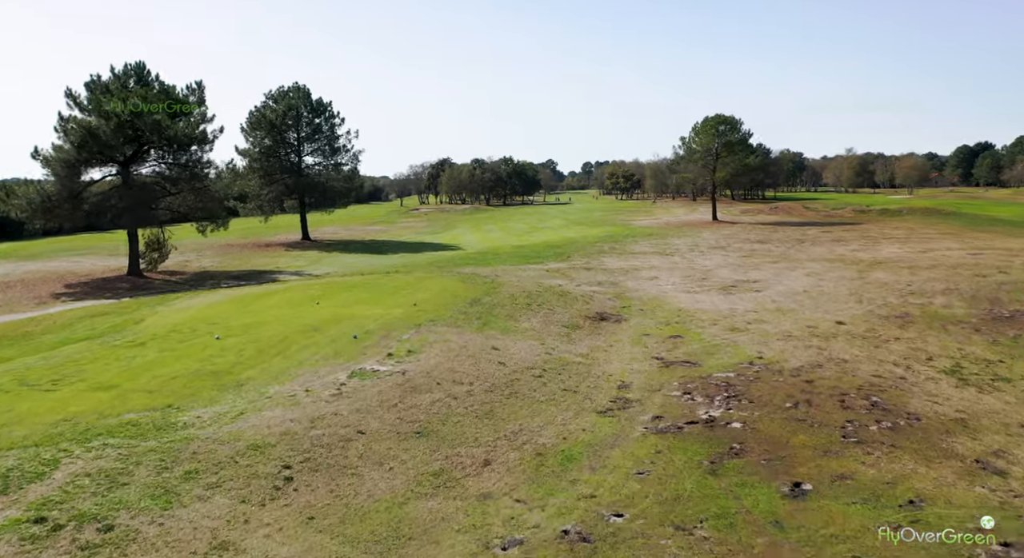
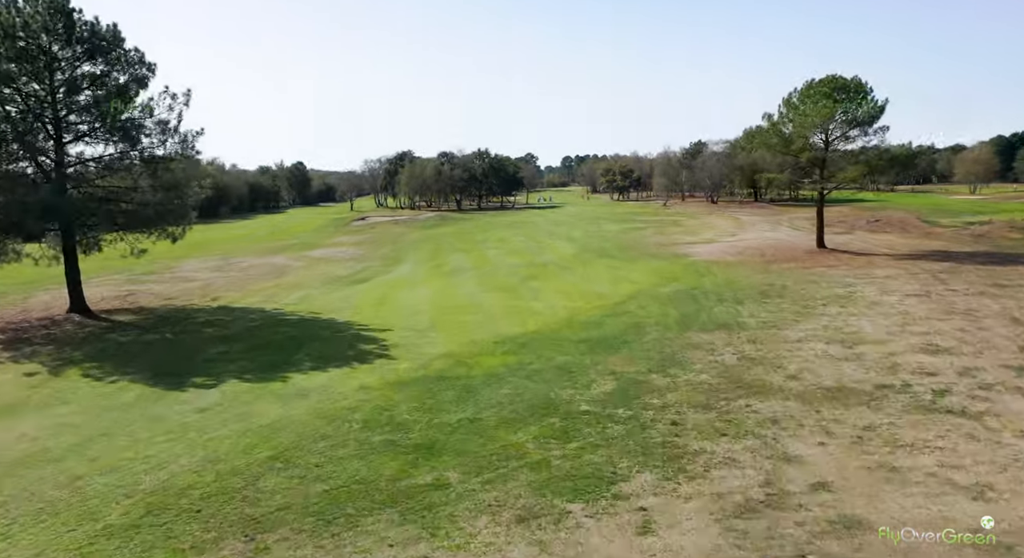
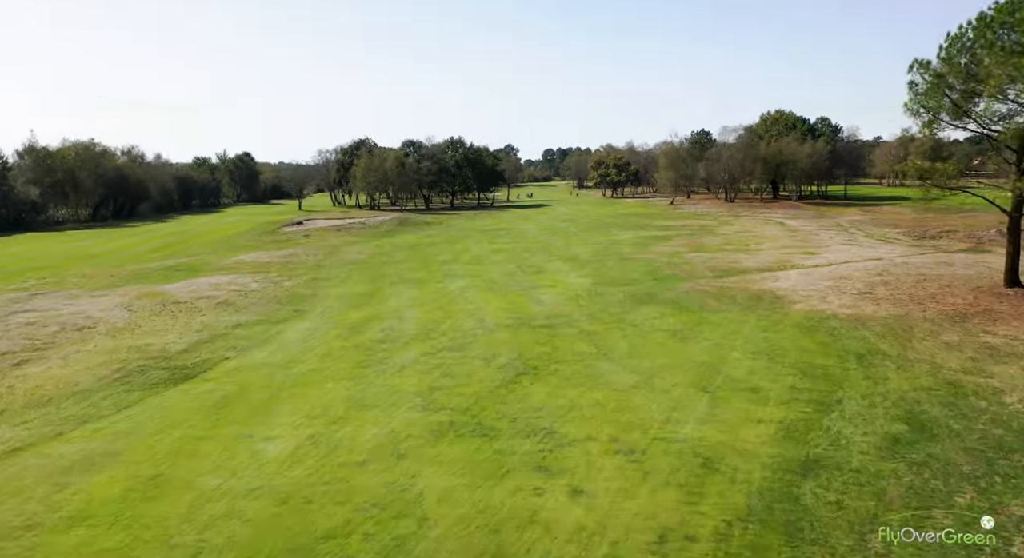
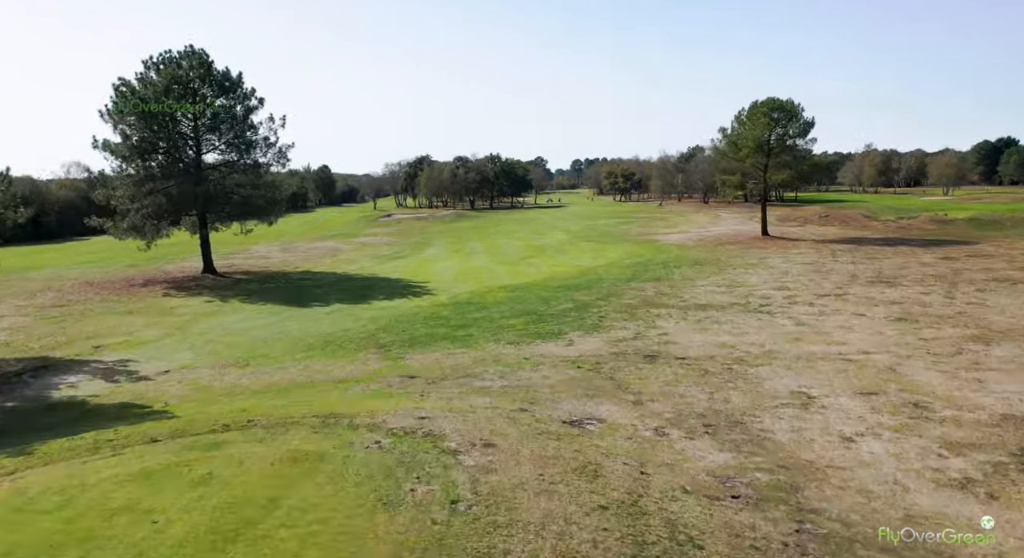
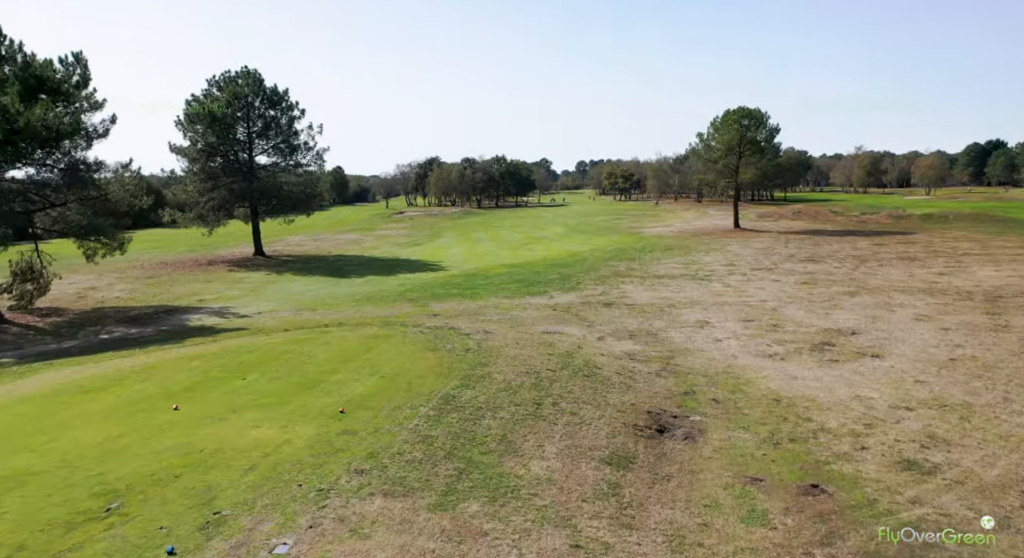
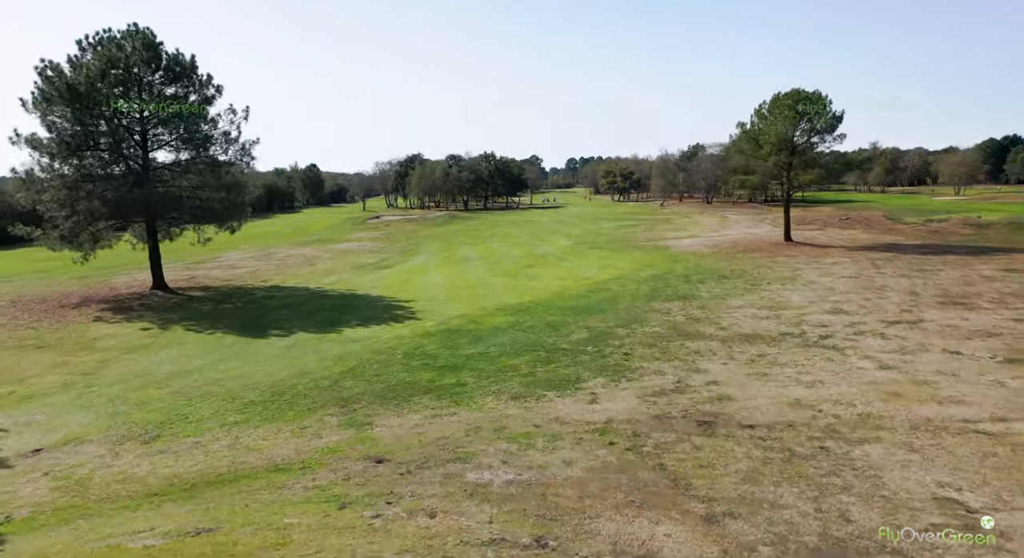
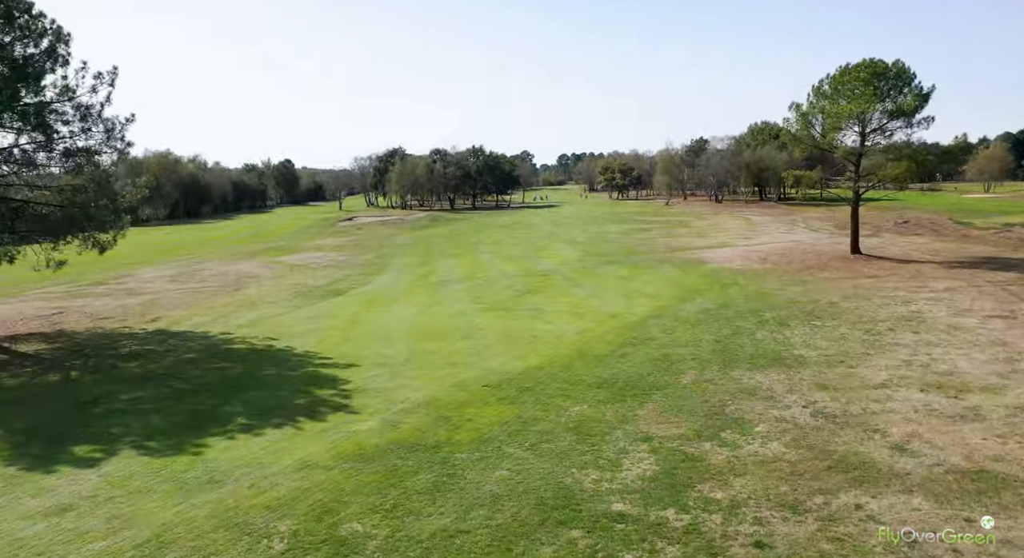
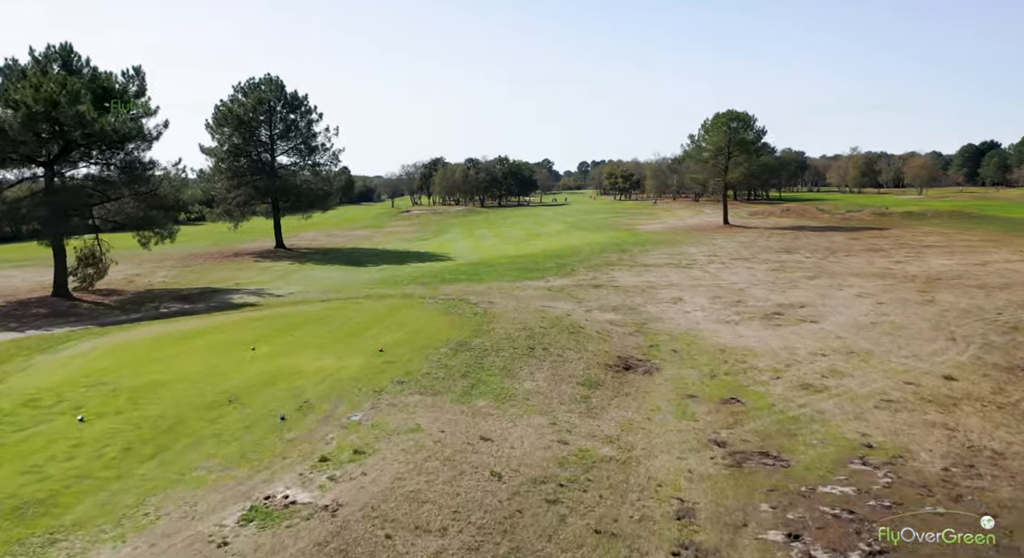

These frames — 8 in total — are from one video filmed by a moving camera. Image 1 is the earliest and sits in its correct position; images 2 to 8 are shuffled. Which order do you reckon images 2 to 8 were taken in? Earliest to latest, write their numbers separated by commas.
8, 5, 4, 6, 2, 7, 3
